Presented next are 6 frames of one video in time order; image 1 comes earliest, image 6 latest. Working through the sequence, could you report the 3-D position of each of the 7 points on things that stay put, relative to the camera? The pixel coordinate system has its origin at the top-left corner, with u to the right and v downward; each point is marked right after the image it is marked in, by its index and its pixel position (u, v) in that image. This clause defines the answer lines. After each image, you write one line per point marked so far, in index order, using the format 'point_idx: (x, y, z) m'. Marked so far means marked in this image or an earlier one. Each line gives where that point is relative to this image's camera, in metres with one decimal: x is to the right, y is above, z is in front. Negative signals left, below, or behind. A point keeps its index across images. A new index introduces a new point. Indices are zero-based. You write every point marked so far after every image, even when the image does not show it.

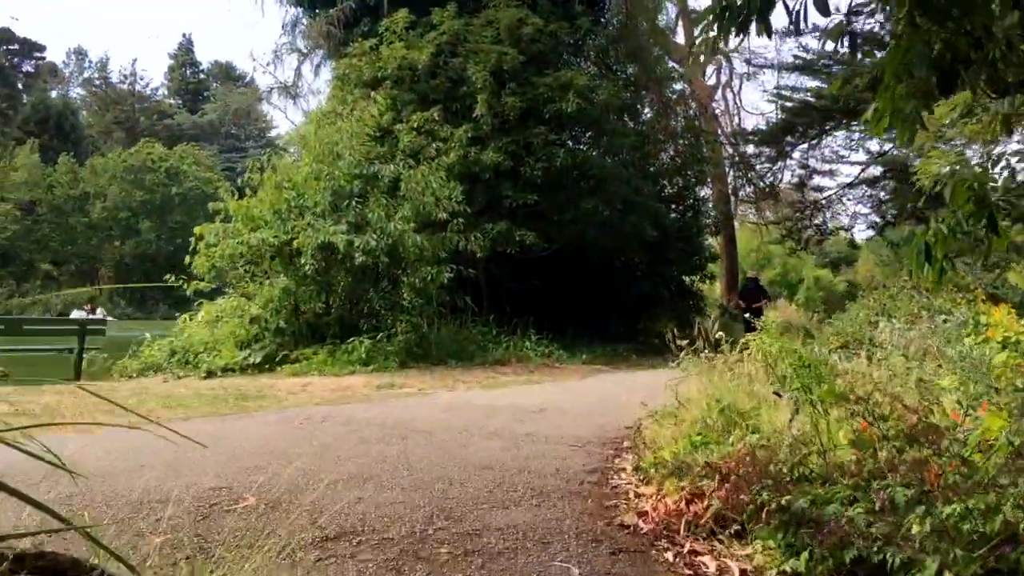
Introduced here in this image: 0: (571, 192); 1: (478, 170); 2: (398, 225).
0: (+0.9, +1.6, +16.1) m
1: (-0.5, +1.8, +15.6) m
2: (-1.5, +0.8, +13.2) m
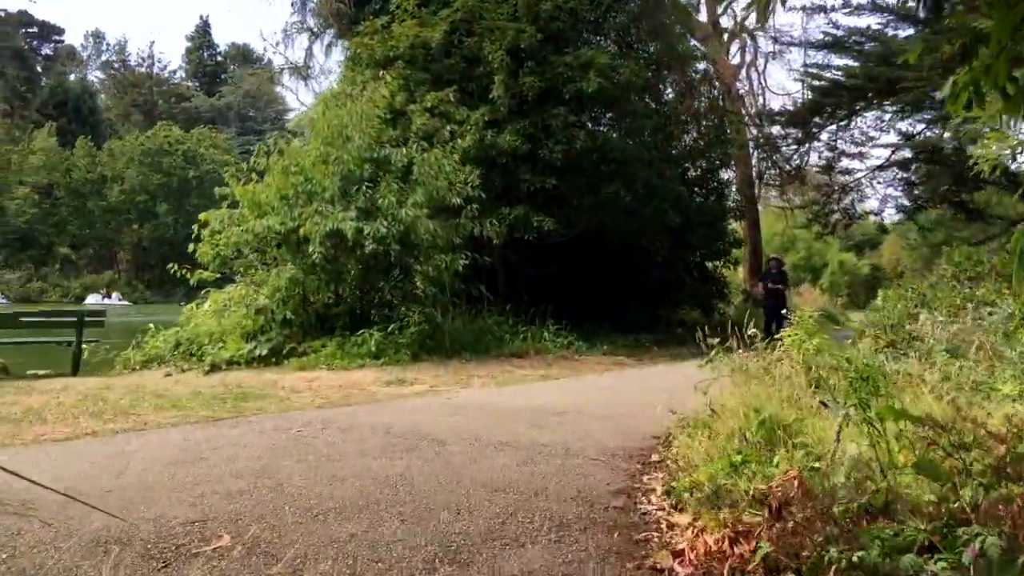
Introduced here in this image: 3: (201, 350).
0: (+1.2, +1.7, +15.4) m
1: (-0.3, +2.0, +14.9) m
2: (-1.3, +1.0, +12.6) m
3: (-4.0, -0.8, +12.8) m
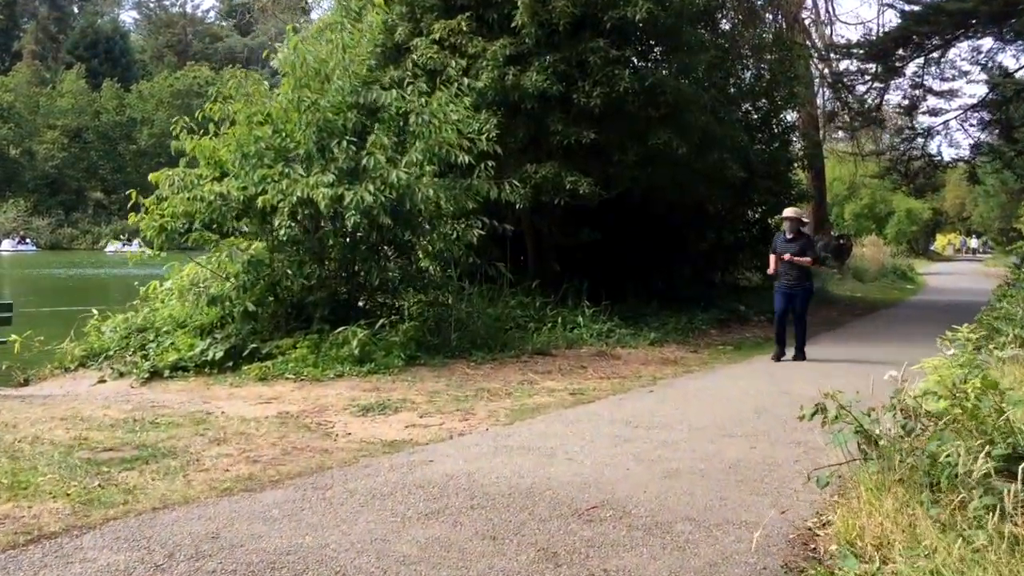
0: (+1.6, +2.1, +12.5) m
1: (+0.1, +2.3, +12.0) m
2: (-1.1, +1.1, +9.8) m
3: (-3.8, -0.6, +10.3) m
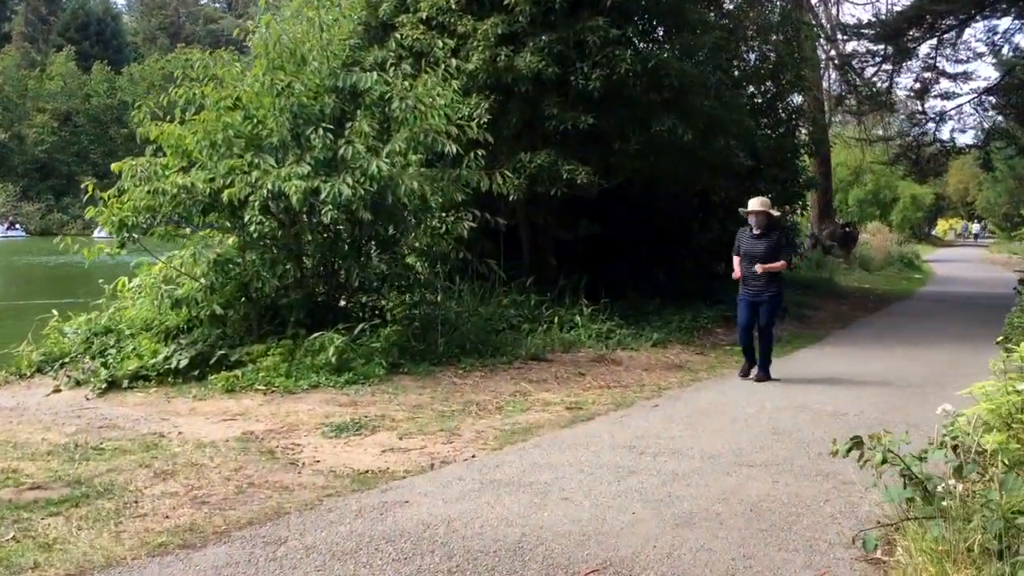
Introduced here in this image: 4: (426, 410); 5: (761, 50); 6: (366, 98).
0: (+1.5, +2.1, +11.6) m
1: (0.0, +2.3, +11.2) m
2: (-1.1, +1.1, +9.0) m
3: (-3.9, -0.6, +9.5) m
4: (-0.7, -0.9, +7.7) m
5: (+3.8, +3.6, +14.8) m
6: (-1.4, +1.9, +9.8) m
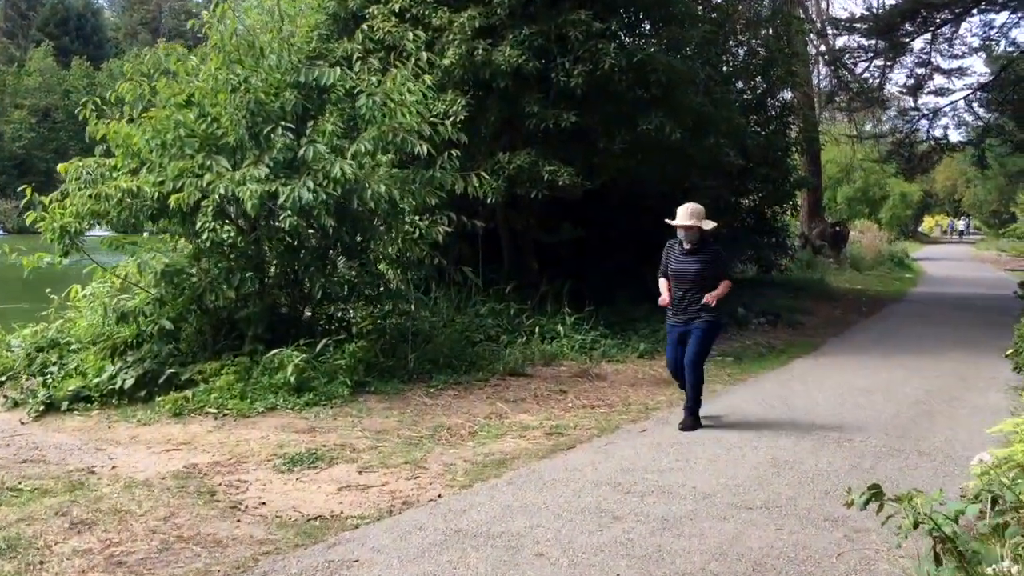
0: (+1.2, +2.0, +11.0) m
1: (-0.3, +2.2, +10.5) m
2: (-1.4, +1.0, +8.3) m
3: (-4.1, -0.7, +8.7) m
4: (-0.8, -1.0, +7.0) m
5: (+3.5, +3.5, +14.2) m
6: (-1.7, +1.8, +9.1) m
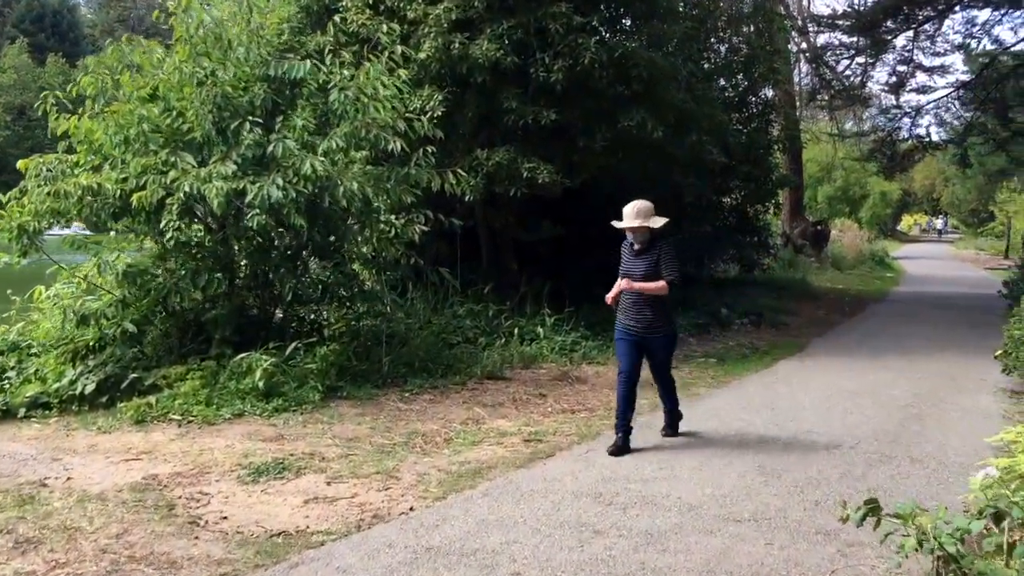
0: (+1.0, +2.0, +10.7) m
1: (-0.5, +2.2, +10.2) m
2: (-1.5, +1.0, +8.0) m
3: (-4.3, -0.7, +8.4) m
4: (-1.0, -1.1, +6.7) m
5: (+3.2, +3.5, +13.9) m
6: (-1.9, +1.8, +8.8) m
